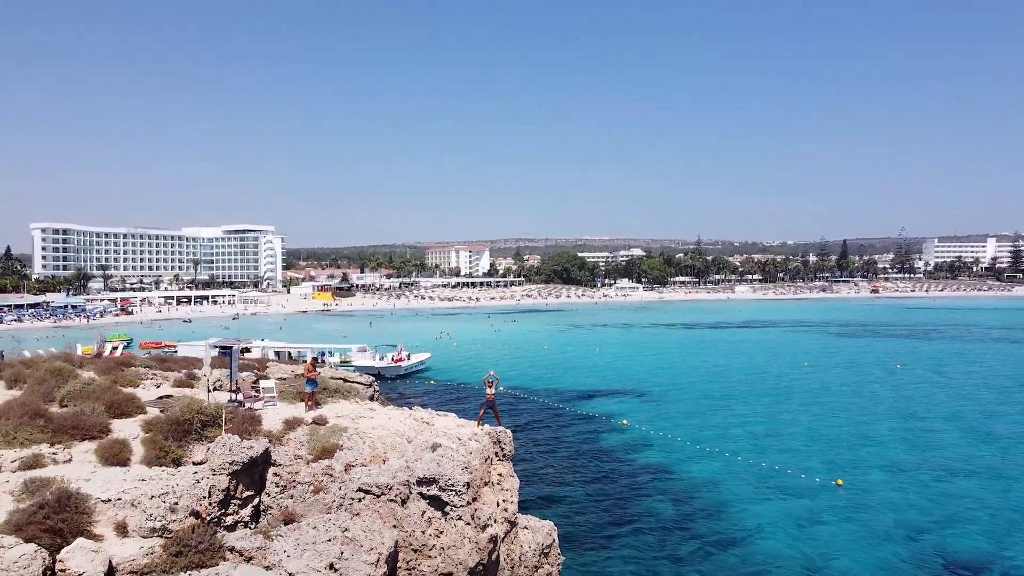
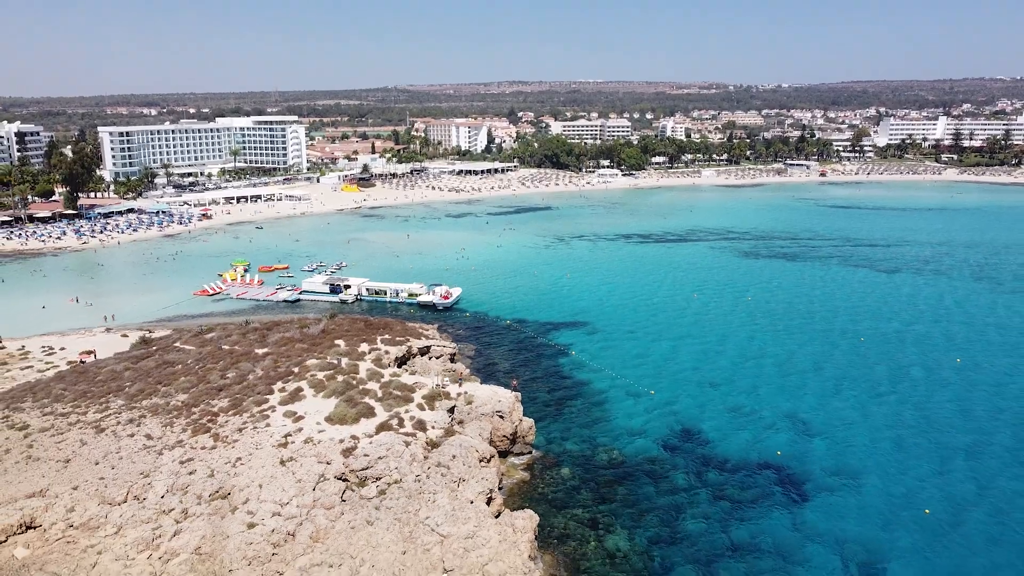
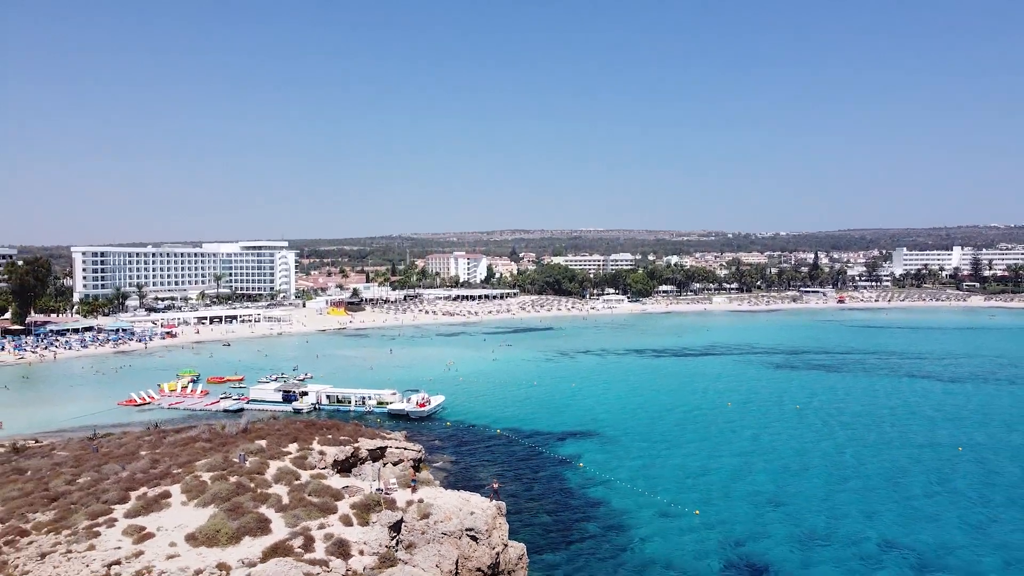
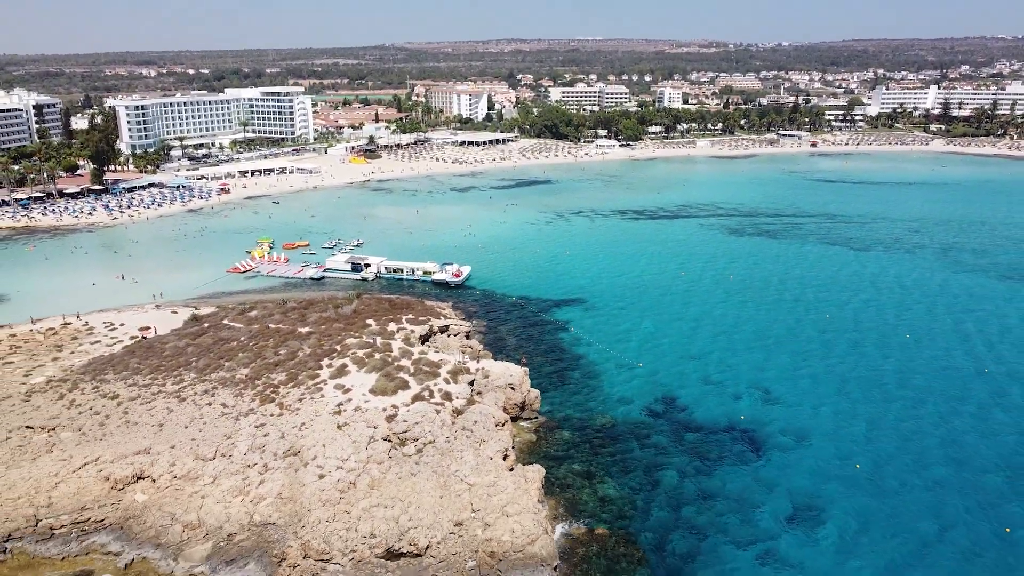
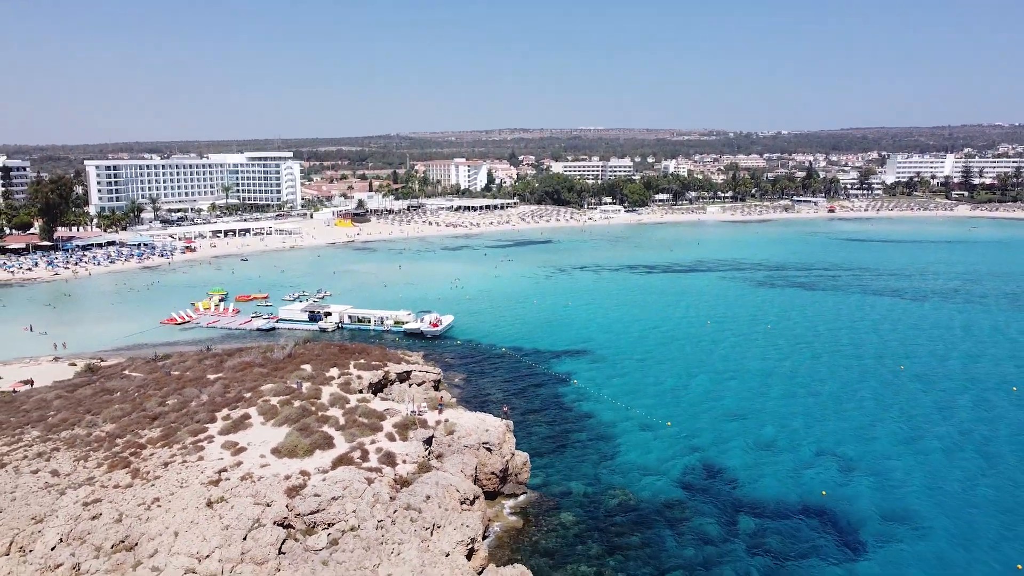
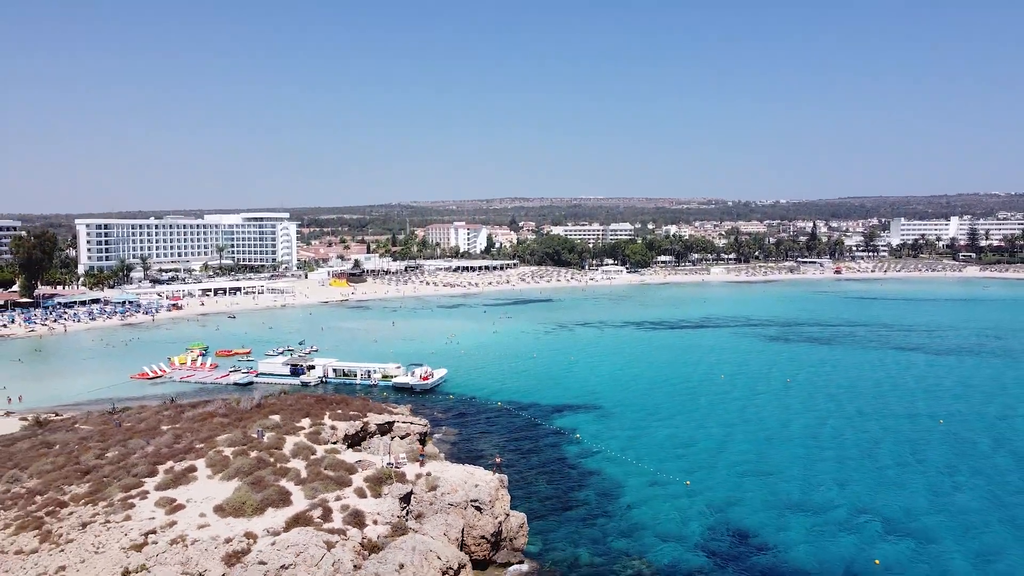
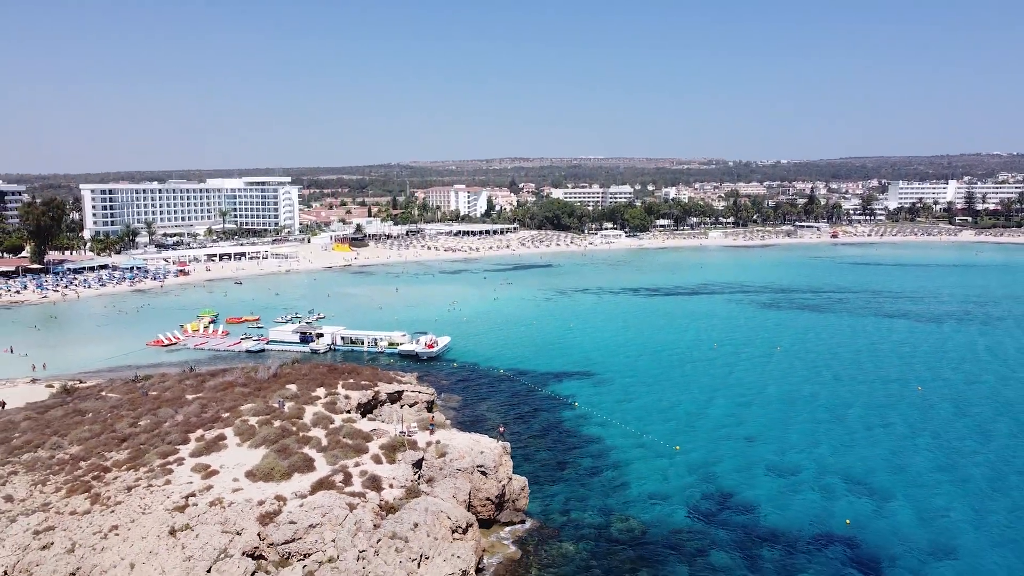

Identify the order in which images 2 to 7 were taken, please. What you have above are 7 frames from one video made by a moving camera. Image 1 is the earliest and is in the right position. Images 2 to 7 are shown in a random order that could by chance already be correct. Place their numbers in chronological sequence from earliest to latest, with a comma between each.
3, 6, 7, 5, 2, 4
